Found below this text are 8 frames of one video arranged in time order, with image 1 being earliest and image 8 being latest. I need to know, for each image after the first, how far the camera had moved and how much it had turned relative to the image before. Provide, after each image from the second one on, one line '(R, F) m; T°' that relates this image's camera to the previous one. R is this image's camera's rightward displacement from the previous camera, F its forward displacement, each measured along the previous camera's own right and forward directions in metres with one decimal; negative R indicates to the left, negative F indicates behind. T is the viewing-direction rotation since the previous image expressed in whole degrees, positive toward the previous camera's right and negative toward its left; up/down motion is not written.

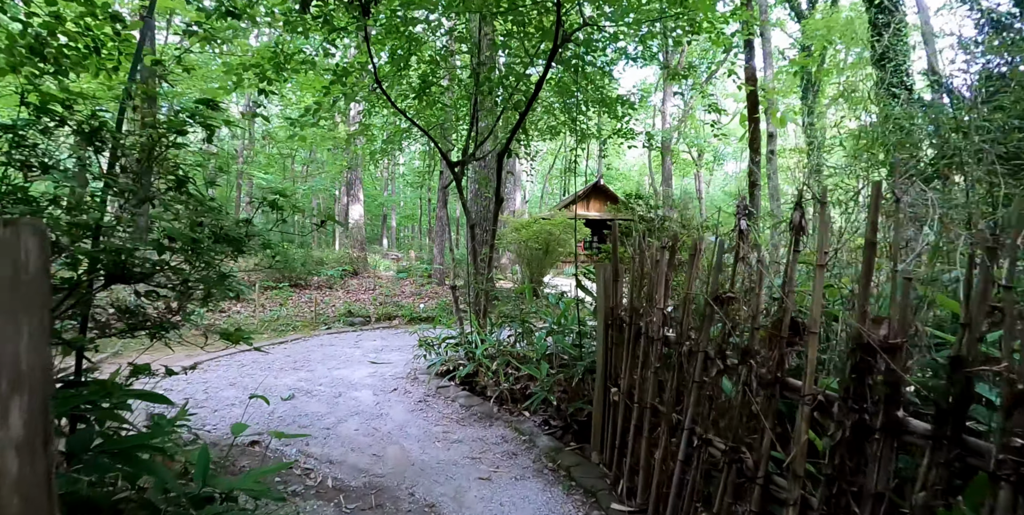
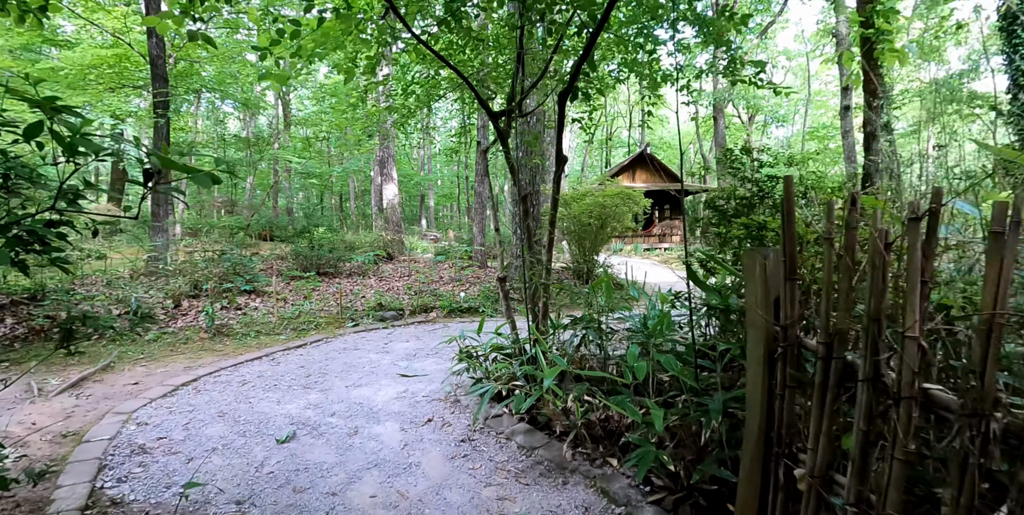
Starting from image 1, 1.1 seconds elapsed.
(-0.2, +1.2) m; -4°
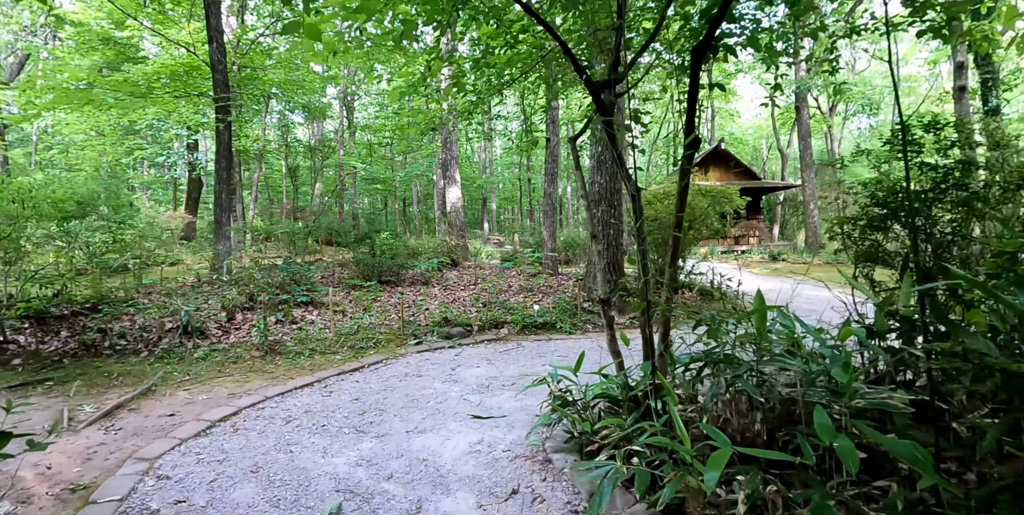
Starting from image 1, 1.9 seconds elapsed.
(-0.2, +0.8) m; -6°
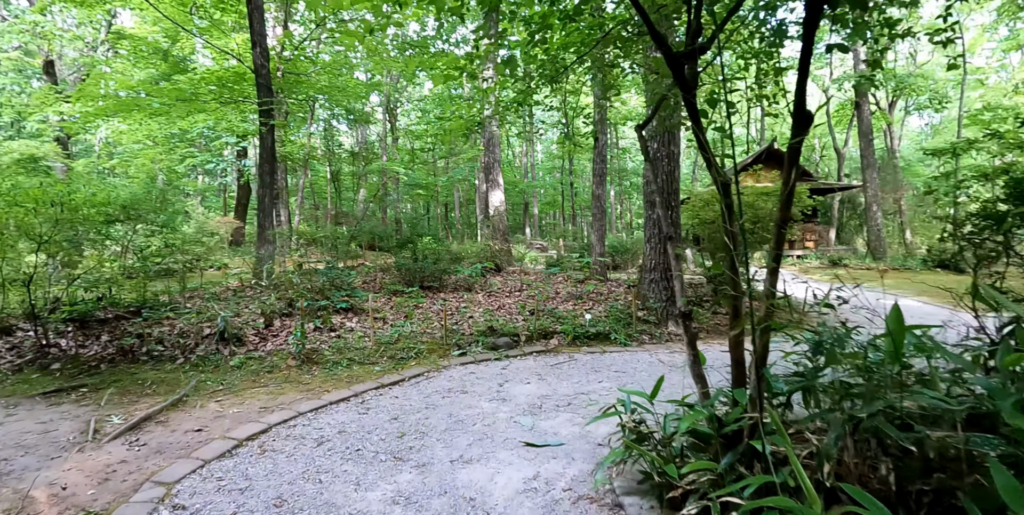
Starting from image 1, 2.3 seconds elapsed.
(-0.1, +0.4) m; -4°
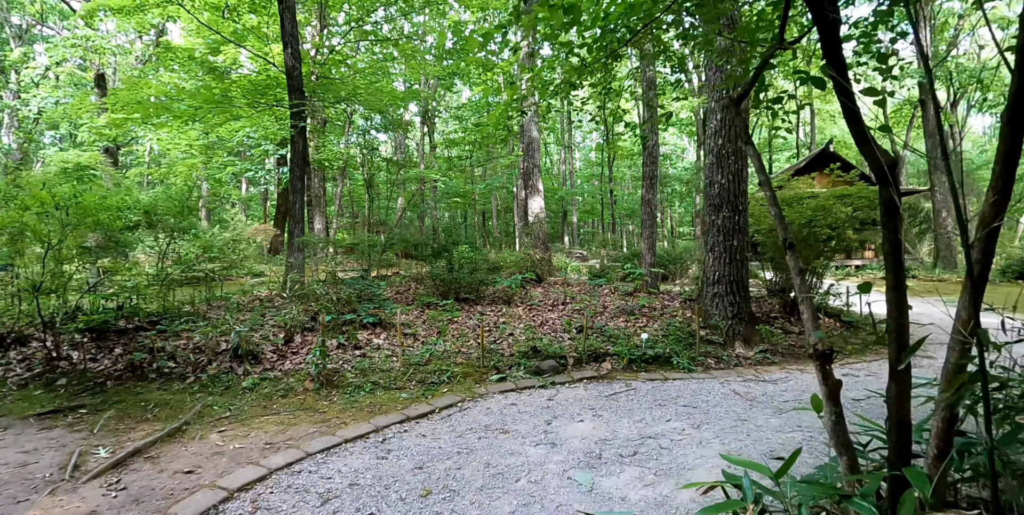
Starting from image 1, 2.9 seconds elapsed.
(-0.1, +0.6) m; -4°
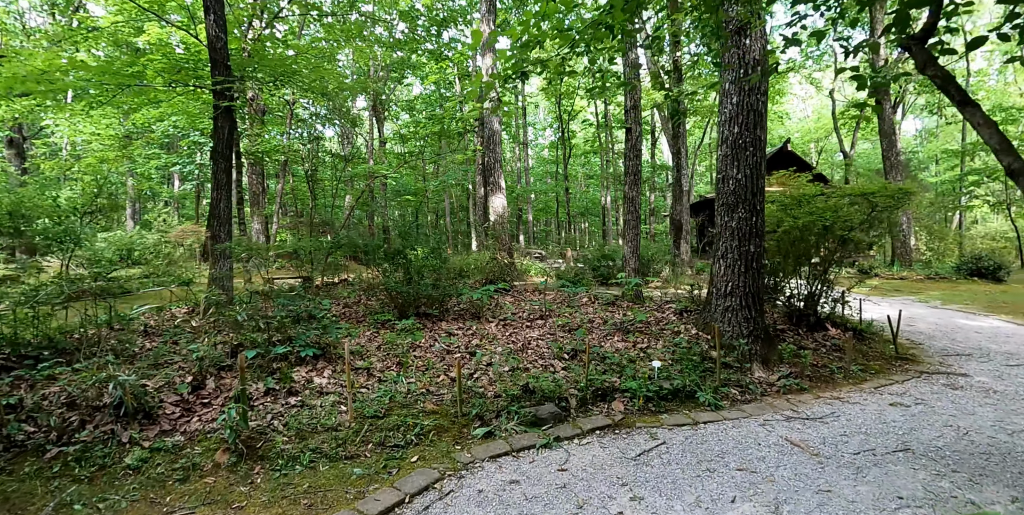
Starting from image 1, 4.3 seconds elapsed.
(-0.2, +1.0) m; +5°
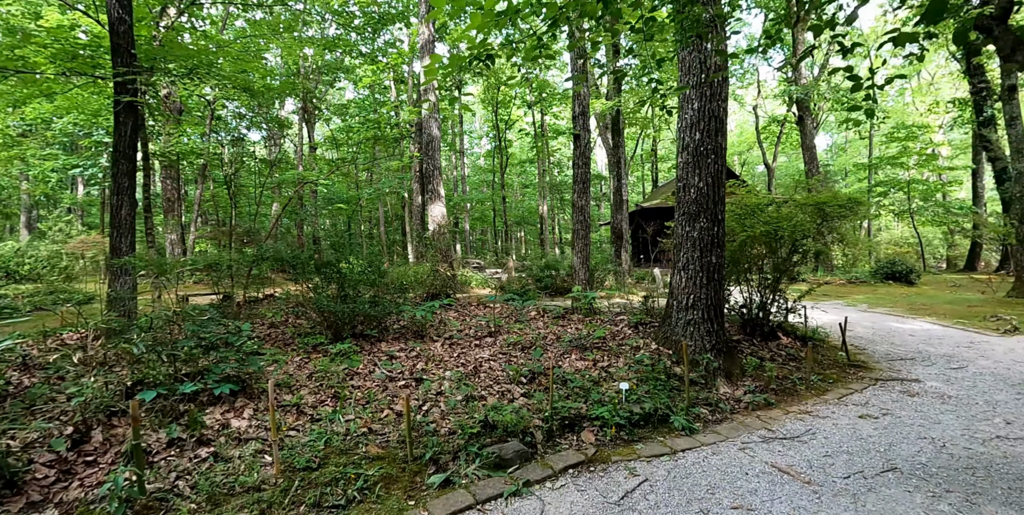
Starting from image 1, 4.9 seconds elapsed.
(-0.1, +0.4) m; +7°
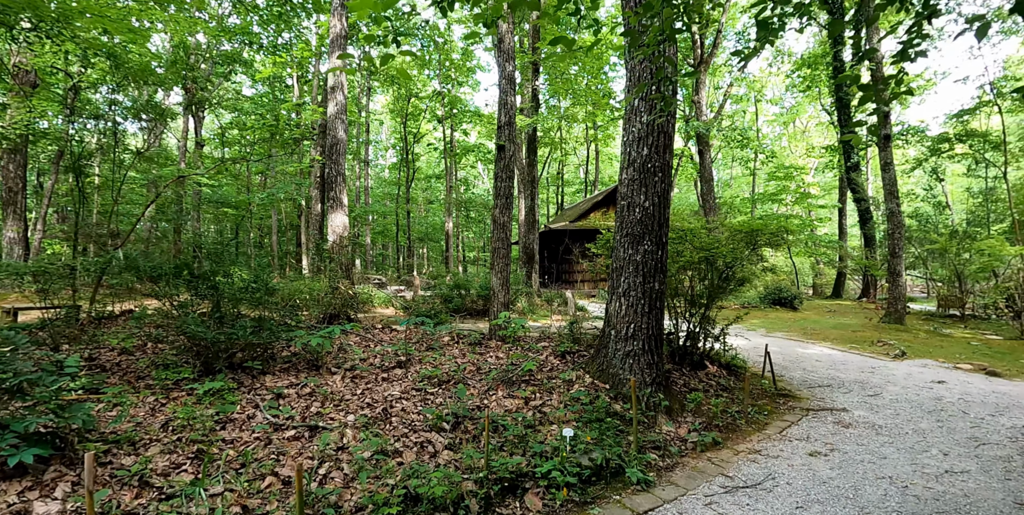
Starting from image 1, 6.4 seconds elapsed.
(-0.2, +0.6) m; +11°
